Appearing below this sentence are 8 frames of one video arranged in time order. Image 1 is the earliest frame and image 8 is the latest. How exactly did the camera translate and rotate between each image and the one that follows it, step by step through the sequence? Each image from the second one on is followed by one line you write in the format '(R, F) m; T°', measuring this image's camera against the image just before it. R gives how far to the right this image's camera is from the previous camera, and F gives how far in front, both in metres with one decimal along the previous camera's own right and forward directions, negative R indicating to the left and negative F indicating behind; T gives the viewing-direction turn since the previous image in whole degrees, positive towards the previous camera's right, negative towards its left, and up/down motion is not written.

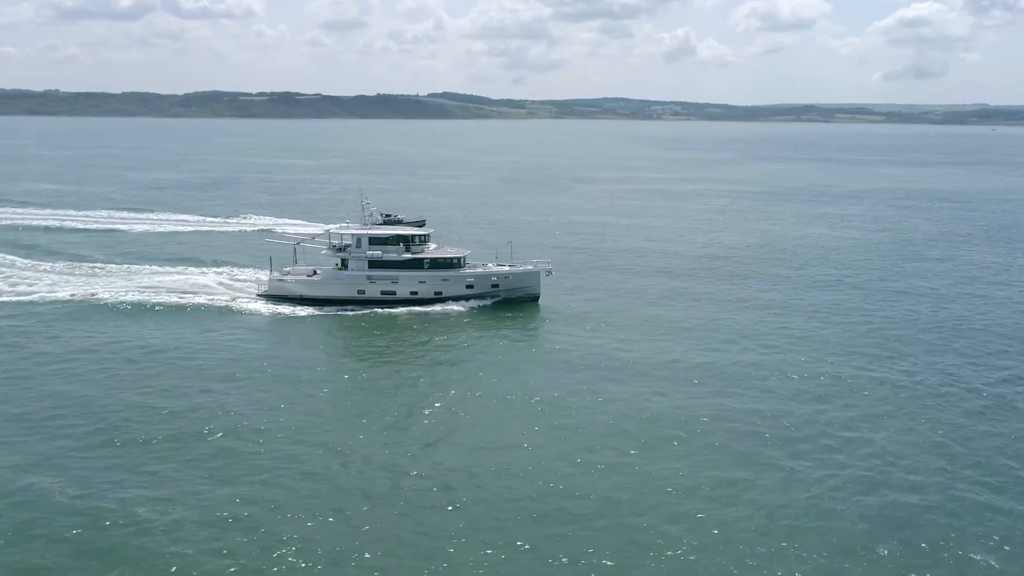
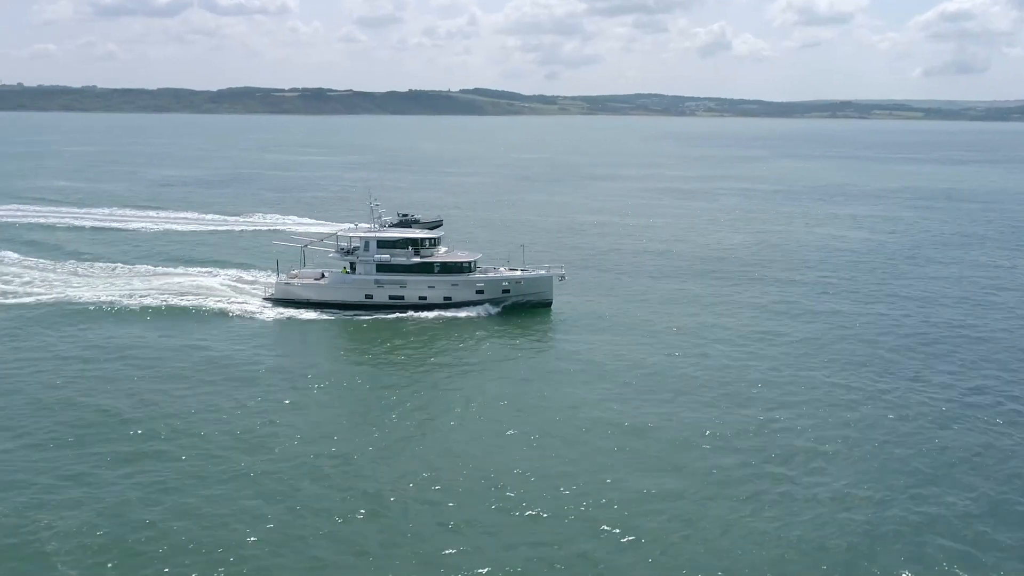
(+2.1, +2.6) m; -2°
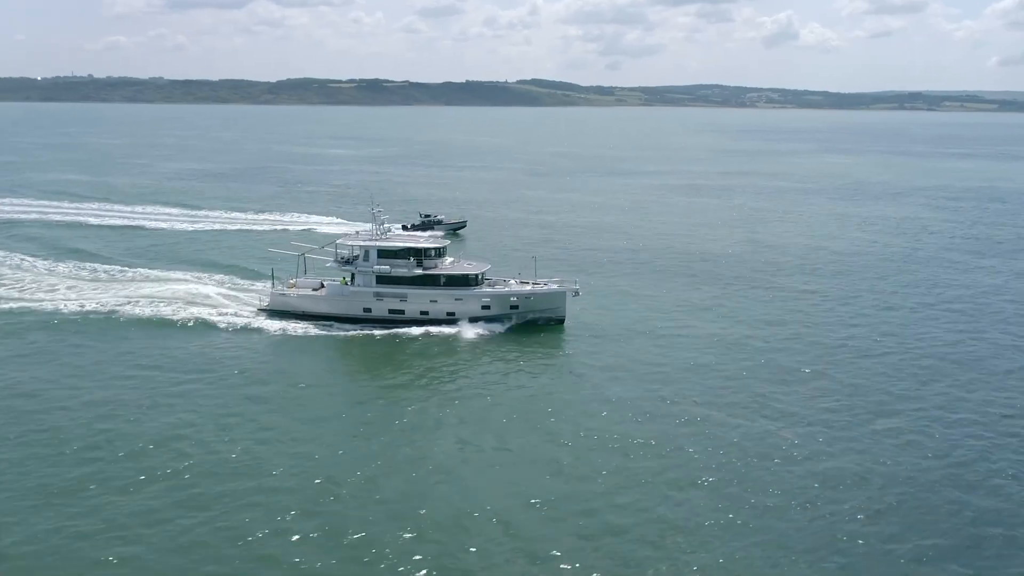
(+5.6, +3.8) m; -4°
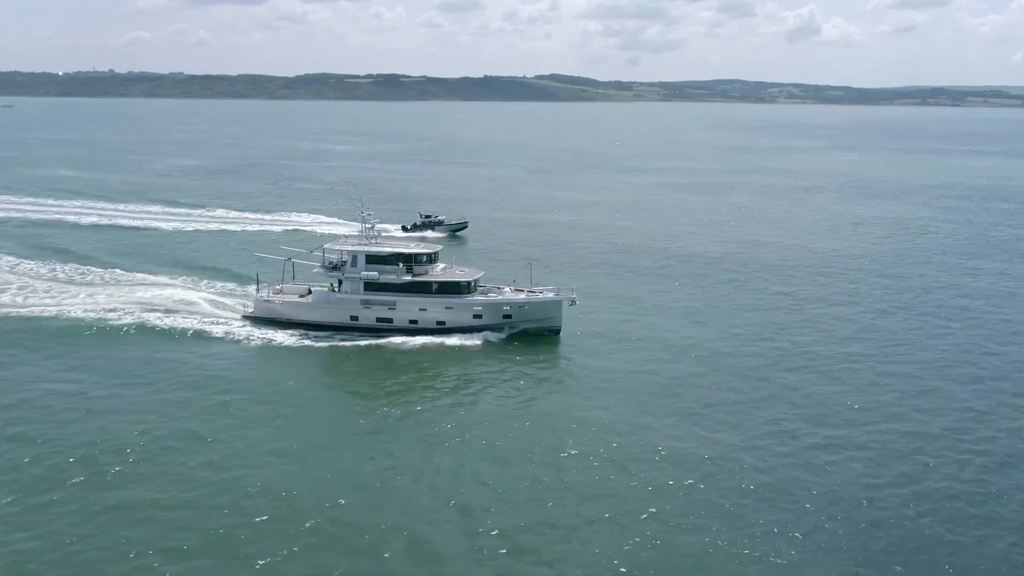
(+2.1, +3.0) m; -1°
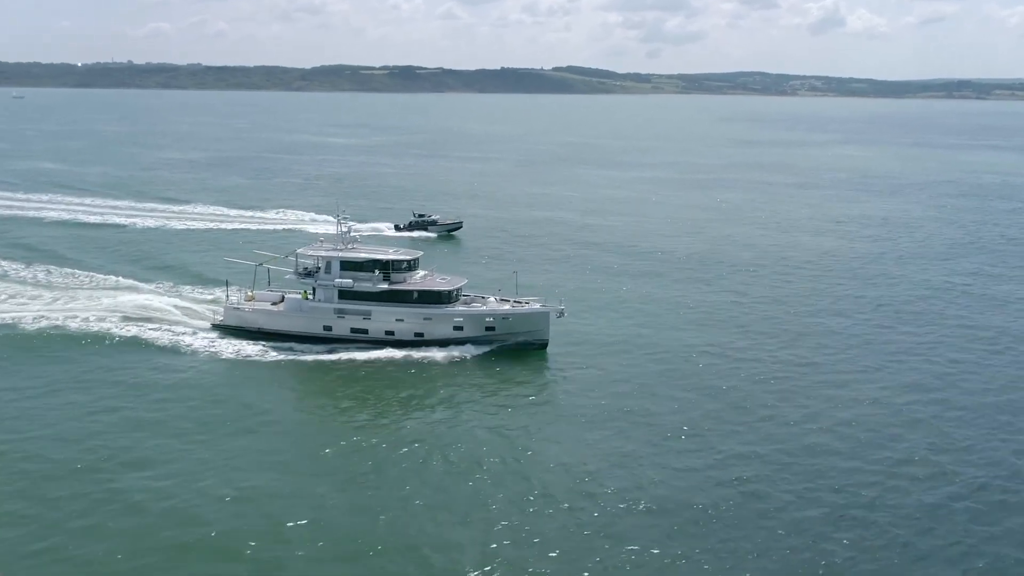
(+2.0, +5.9) m; -1°
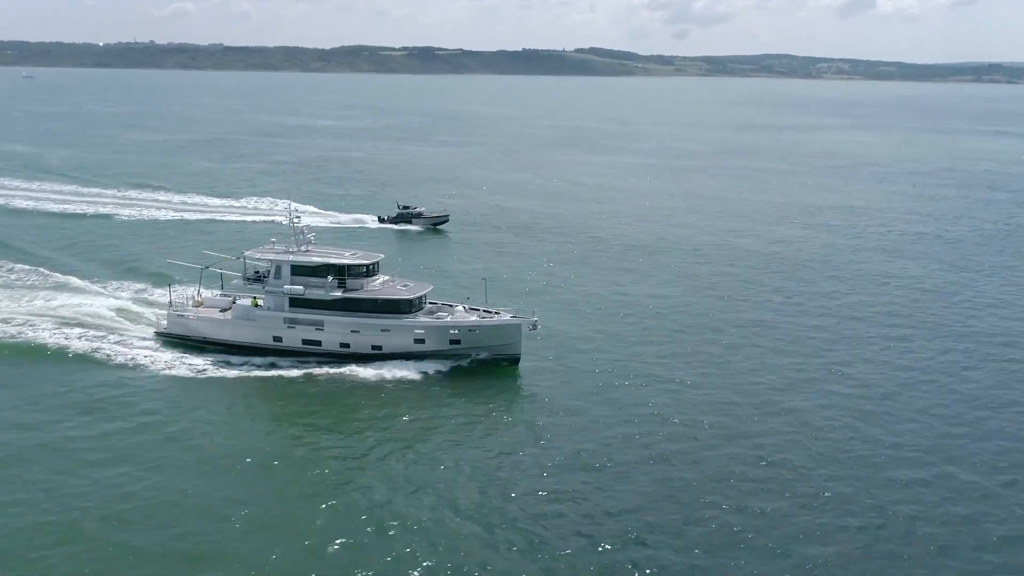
(+2.8, +6.8) m; -1°
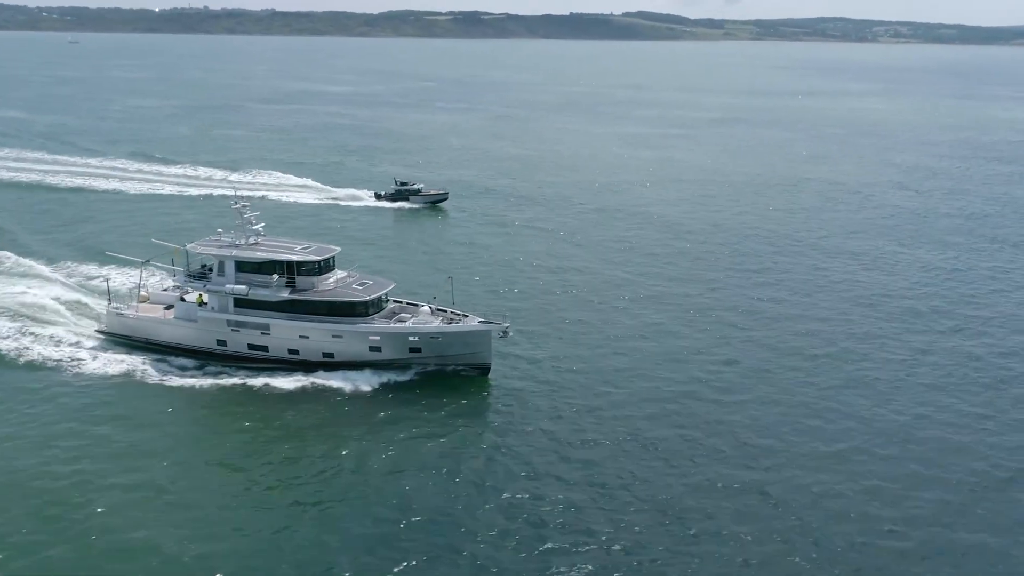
(+3.7, +6.6) m; -3°
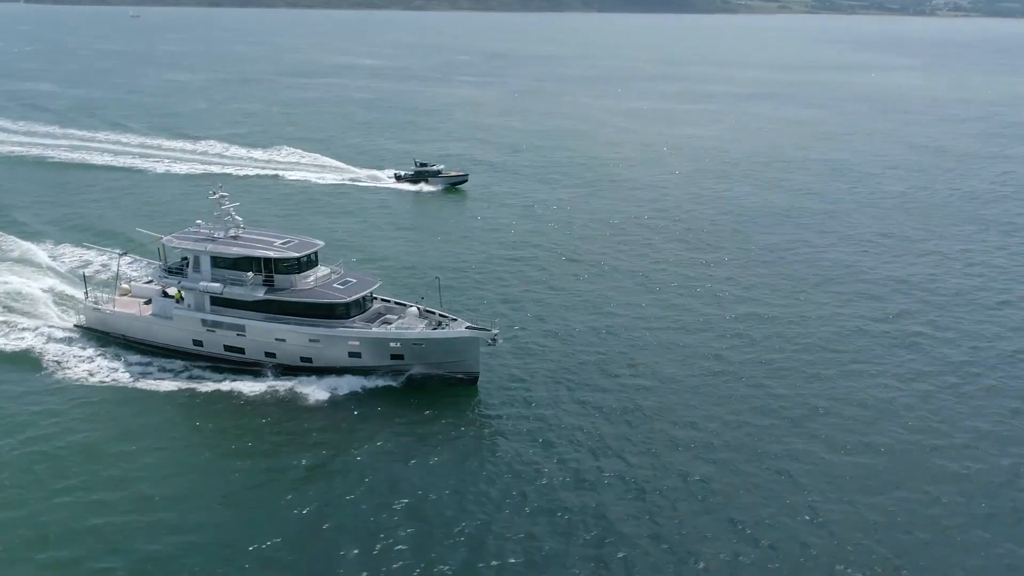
(+2.6, +3.9) m; -3°
